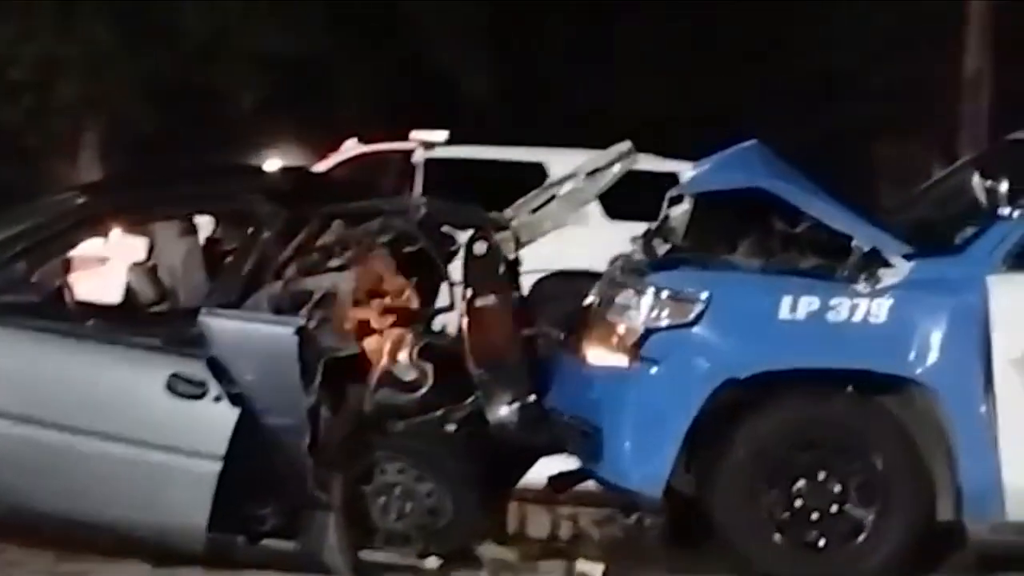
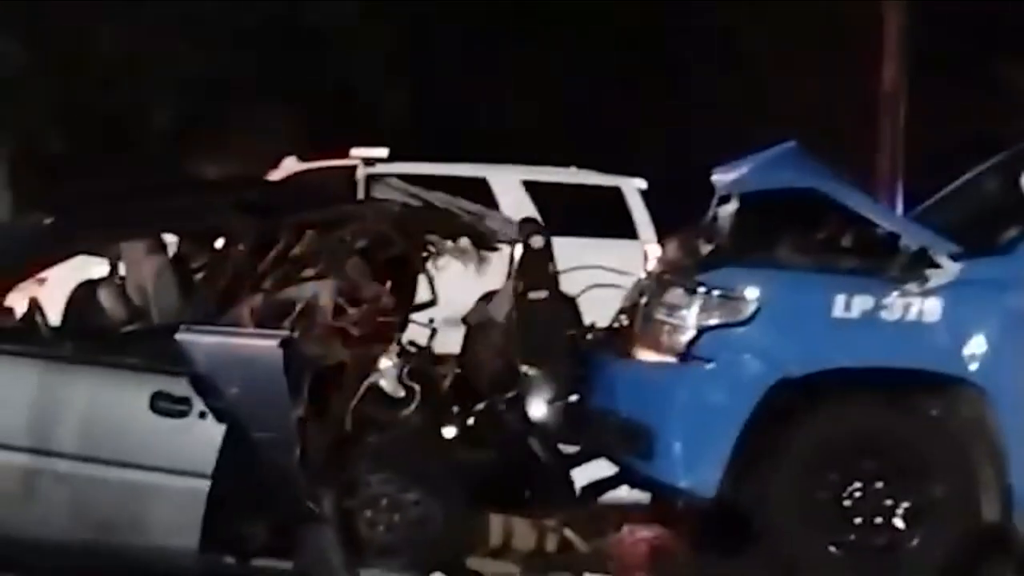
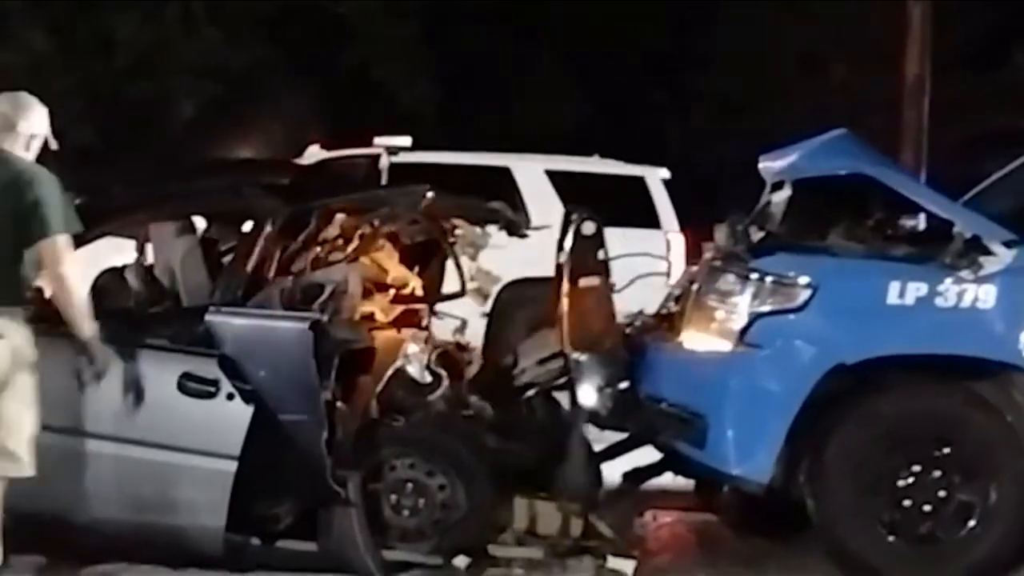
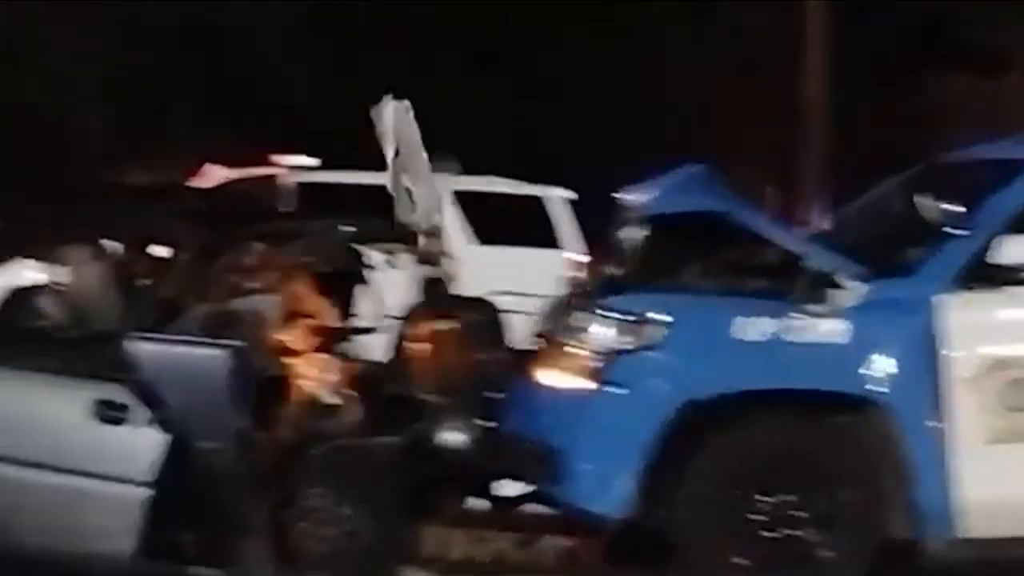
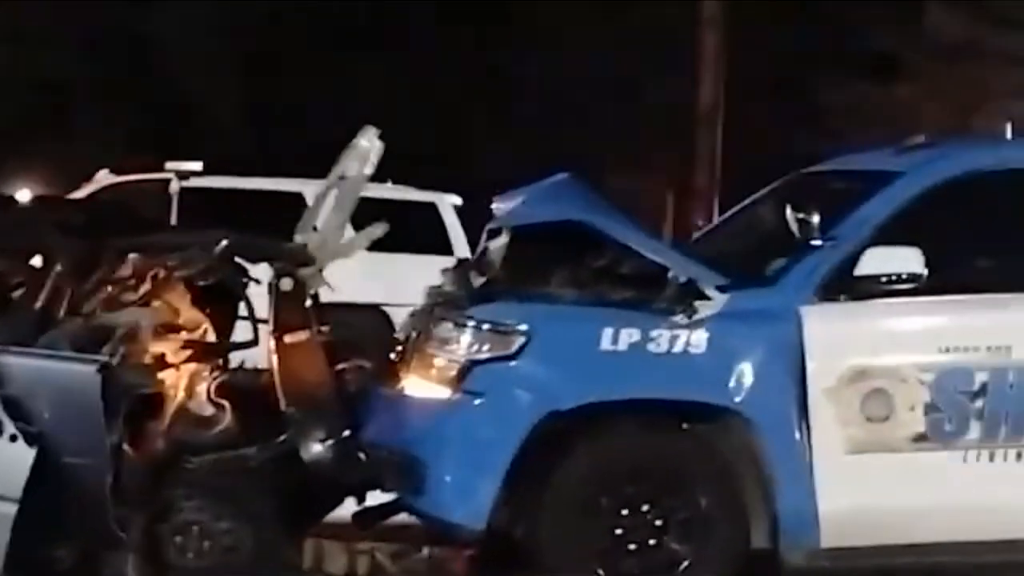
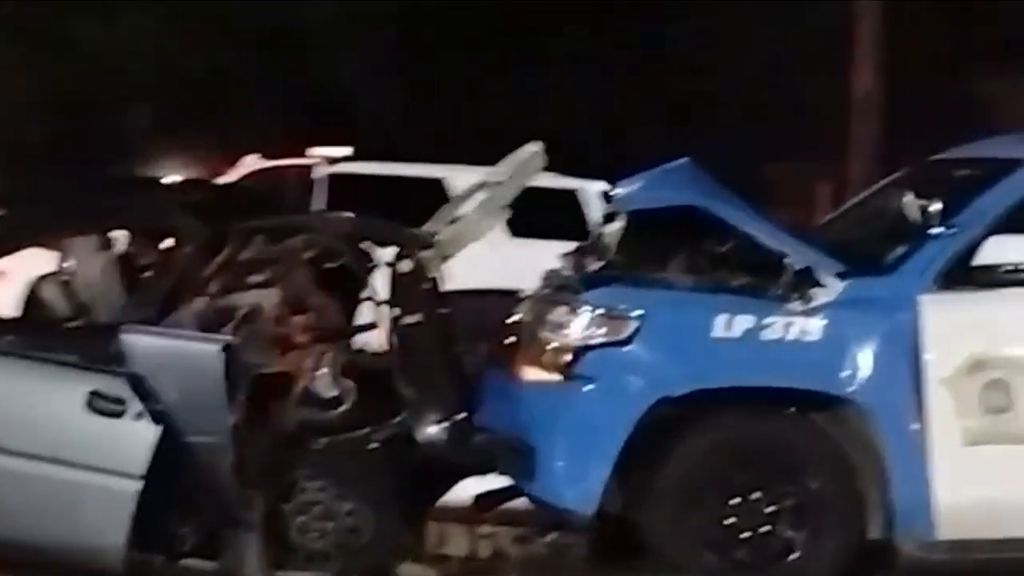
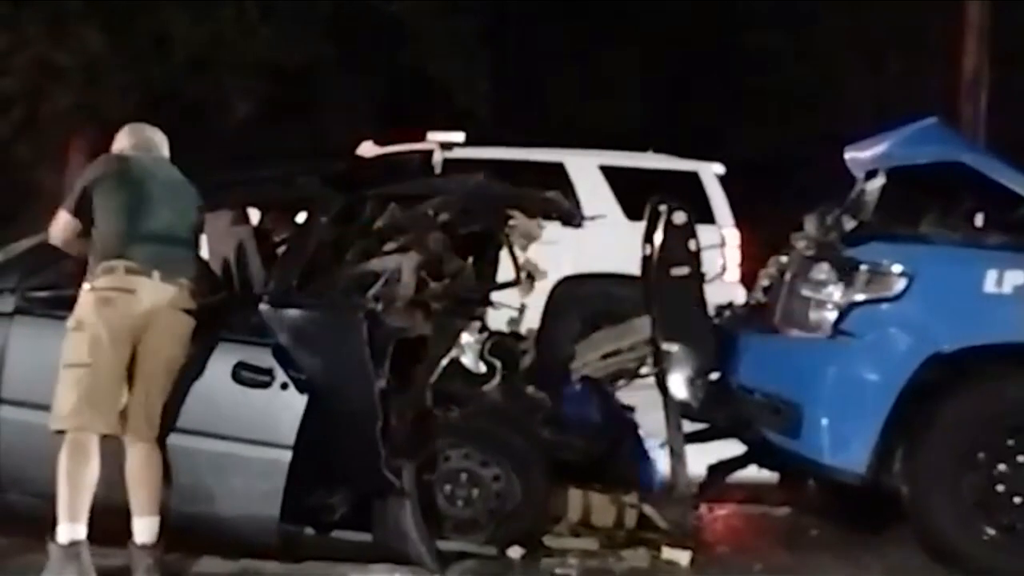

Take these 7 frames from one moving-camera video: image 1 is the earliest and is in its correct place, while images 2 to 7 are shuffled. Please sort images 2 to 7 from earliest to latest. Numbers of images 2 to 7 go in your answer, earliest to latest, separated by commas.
6, 5, 4, 2, 3, 7
